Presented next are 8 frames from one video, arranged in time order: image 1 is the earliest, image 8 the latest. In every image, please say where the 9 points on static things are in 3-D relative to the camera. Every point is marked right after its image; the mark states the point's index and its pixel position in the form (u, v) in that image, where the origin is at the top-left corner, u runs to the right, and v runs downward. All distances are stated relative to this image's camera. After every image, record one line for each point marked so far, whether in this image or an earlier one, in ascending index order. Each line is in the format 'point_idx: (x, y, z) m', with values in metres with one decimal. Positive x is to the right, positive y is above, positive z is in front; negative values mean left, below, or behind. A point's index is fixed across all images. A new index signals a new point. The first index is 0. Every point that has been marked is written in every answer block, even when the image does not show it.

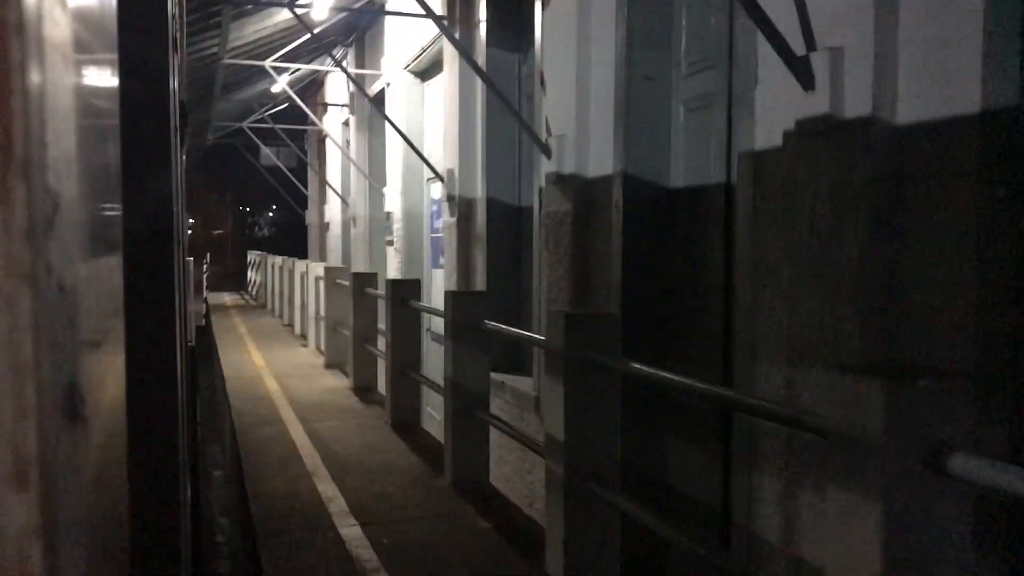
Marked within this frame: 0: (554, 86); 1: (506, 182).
0: (+0.3, +1.4, +6.3) m
1: (0.0, +0.9, +8.1) m
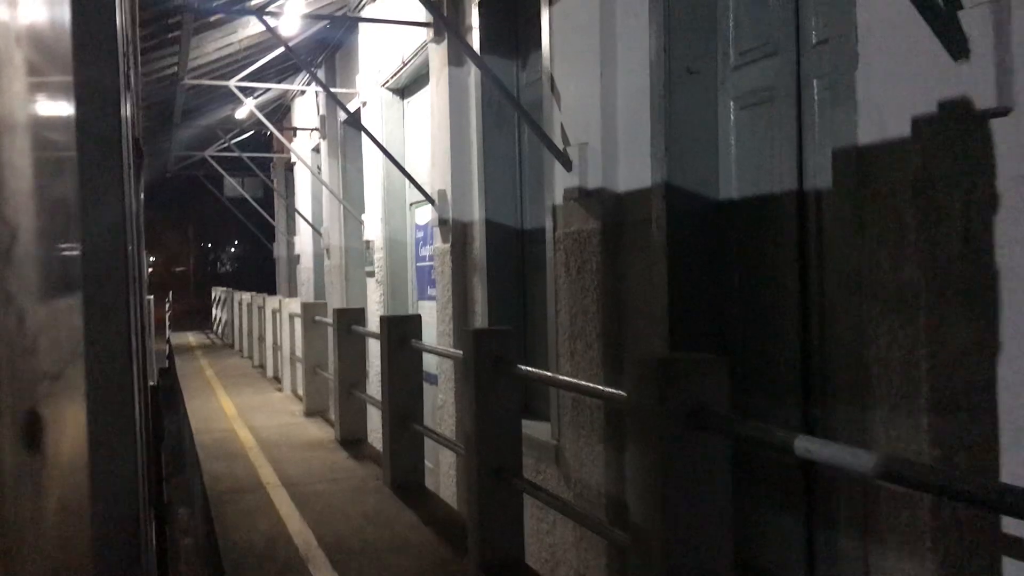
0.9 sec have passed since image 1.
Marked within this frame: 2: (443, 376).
0: (+0.3, +1.2, +5.5) m
1: (0.0, +0.6, +7.3) m
2: (-0.6, -0.8, +8.0) m
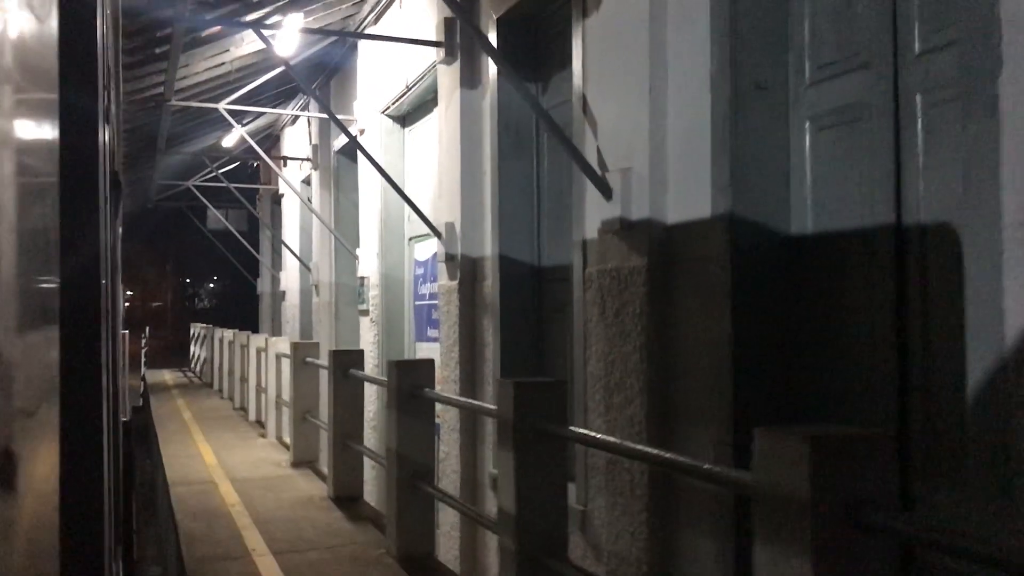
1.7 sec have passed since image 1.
0: (+0.5, +0.9, +4.9) m
1: (+0.1, +0.3, +6.7) m
2: (-0.5, -1.1, +7.3) m
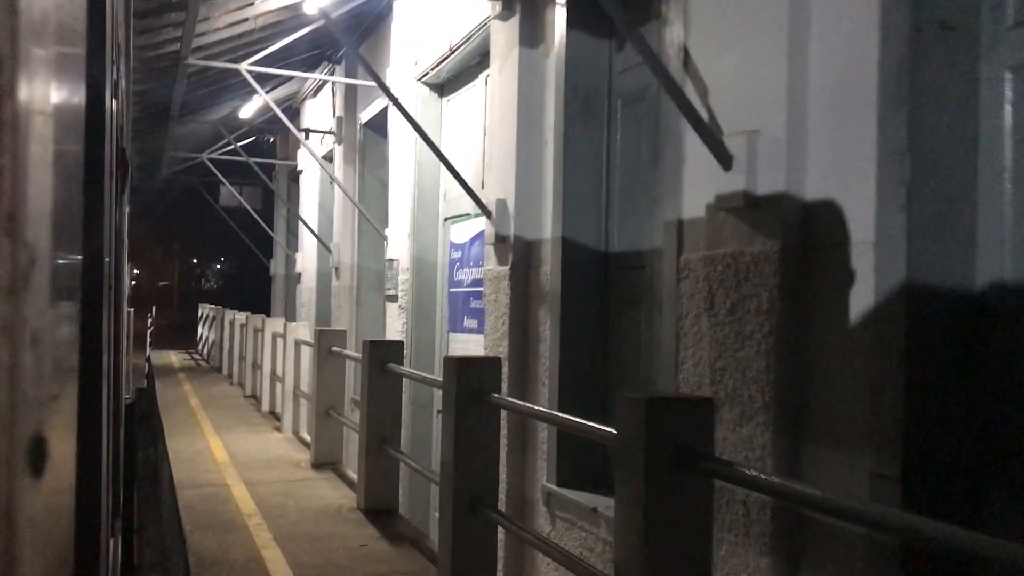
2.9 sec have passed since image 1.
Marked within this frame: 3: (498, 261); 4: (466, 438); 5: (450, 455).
0: (+0.9, +1.0, +4.1) m
1: (+0.5, +0.4, +5.8) m
2: (-0.2, -1.0, +6.5) m
3: (-0.1, +0.2, +6.4) m
4: (-0.2, -0.7, +4.1) m
5: (-0.3, -0.7, +4.1) m
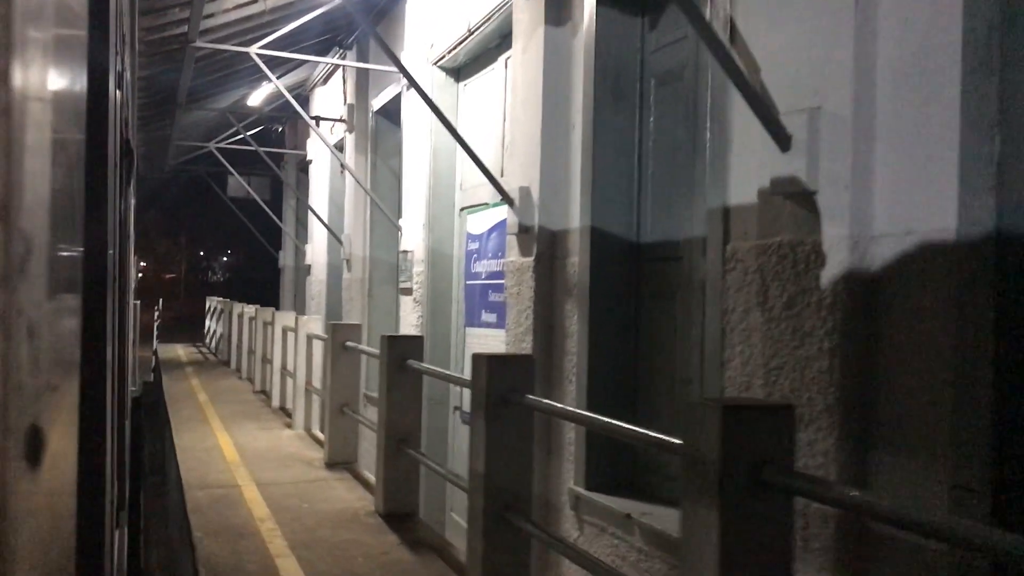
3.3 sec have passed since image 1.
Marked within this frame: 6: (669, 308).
0: (+1.1, +1.0, +3.7) m
1: (+0.6, +0.5, +5.5) m
2: (0.0, -0.9, +6.2) m
3: (+0.1, +0.2, +6.1) m
4: (-0.1, -0.6, +3.8) m
5: (-0.1, -0.7, +3.8) m
6: (+0.9, -0.1, +5.1) m
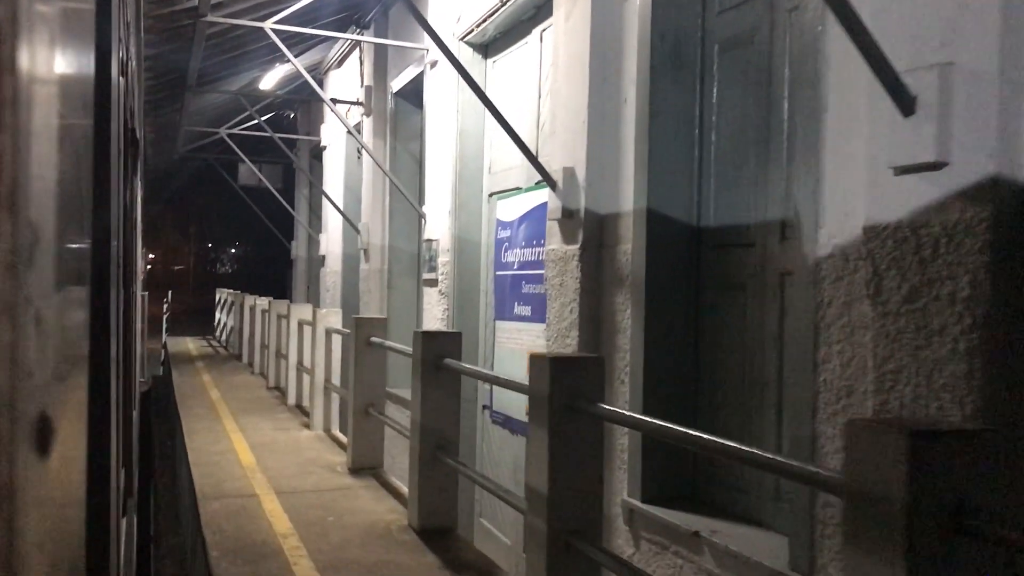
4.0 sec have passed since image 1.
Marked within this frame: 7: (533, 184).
0: (+1.3, +1.0, +3.2) m
1: (+0.9, +0.5, +4.9) m
2: (+0.2, -0.9, +5.6) m
3: (+0.3, +0.3, +5.6) m
4: (+0.2, -0.6, +3.3) m
5: (+0.1, -0.7, +3.3) m
6: (+1.1, -0.1, +4.6) m
7: (+0.1, +0.8, +6.9) m
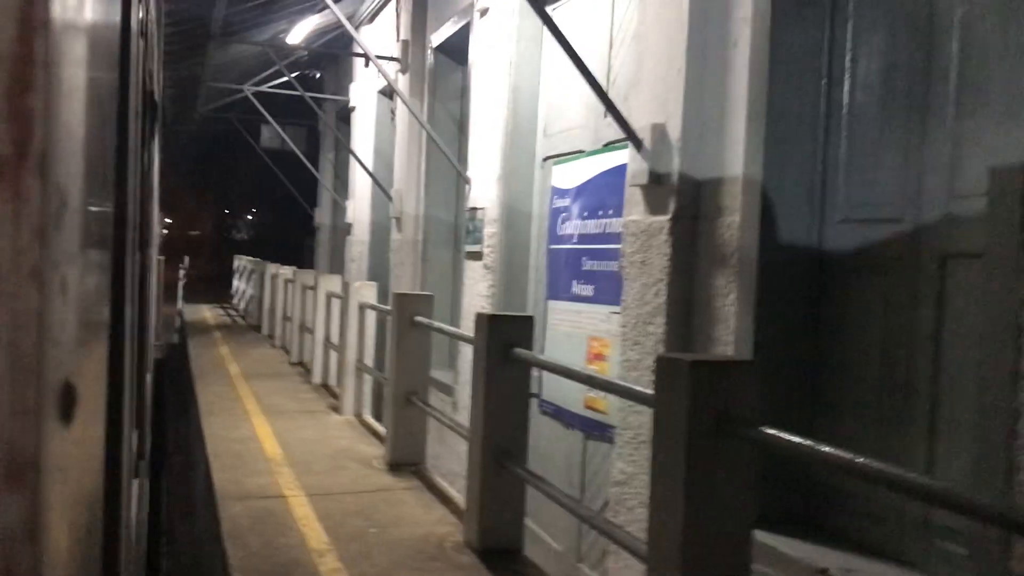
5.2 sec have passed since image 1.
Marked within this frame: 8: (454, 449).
0: (+1.7, +1.1, +2.3) m
1: (+1.3, +0.6, +4.1) m
2: (+0.6, -0.8, +4.9) m
3: (+0.7, +0.4, +4.8) m
4: (+0.5, -0.5, +2.5) m
5: (+0.4, -0.6, +2.5) m
6: (+1.5, 0.0, +3.8) m
7: (+0.6, +0.9, +6.0) m
8: (-0.5, -1.3, +7.5) m
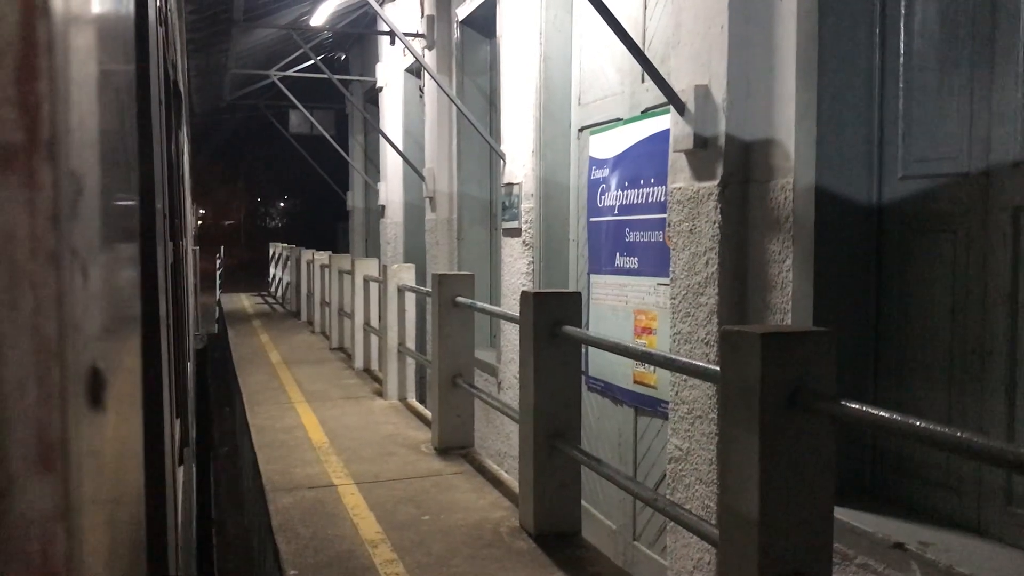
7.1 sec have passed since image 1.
0: (+1.7, +1.2, +2.1) m
1: (+1.4, +0.7, +3.9) m
2: (+0.9, -0.6, +4.7) m
3: (+0.9, +0.5, +4.6) m
4: (+0.7, -0.5, +2.3) m
5: (+0.6, -0.5, +2.4) m
6: (+1.6, +0.2, +3.6) m
7: (+0.8, +1.1, +5.9) m
8: (-0.1, -1.1, +7.4) m
